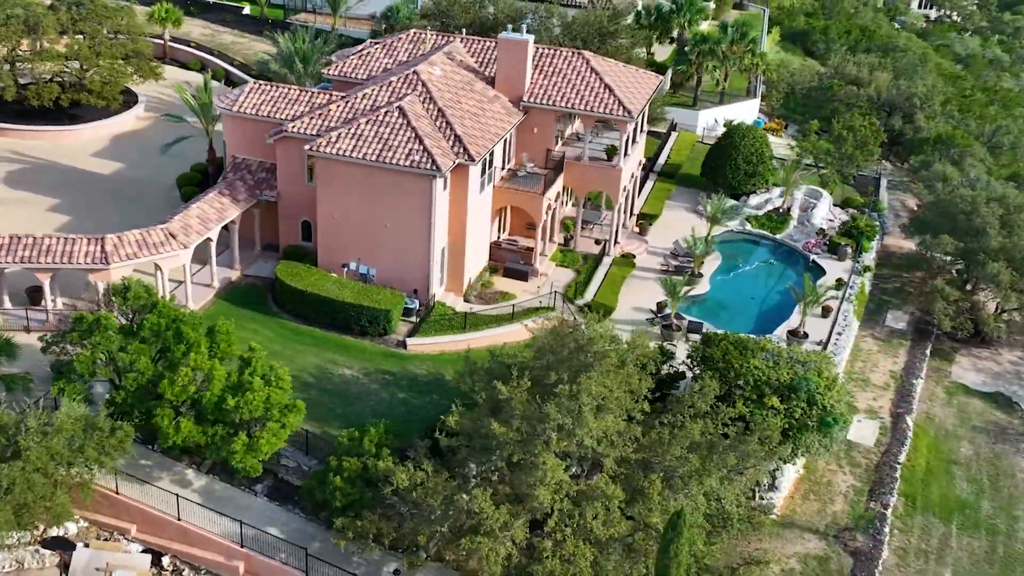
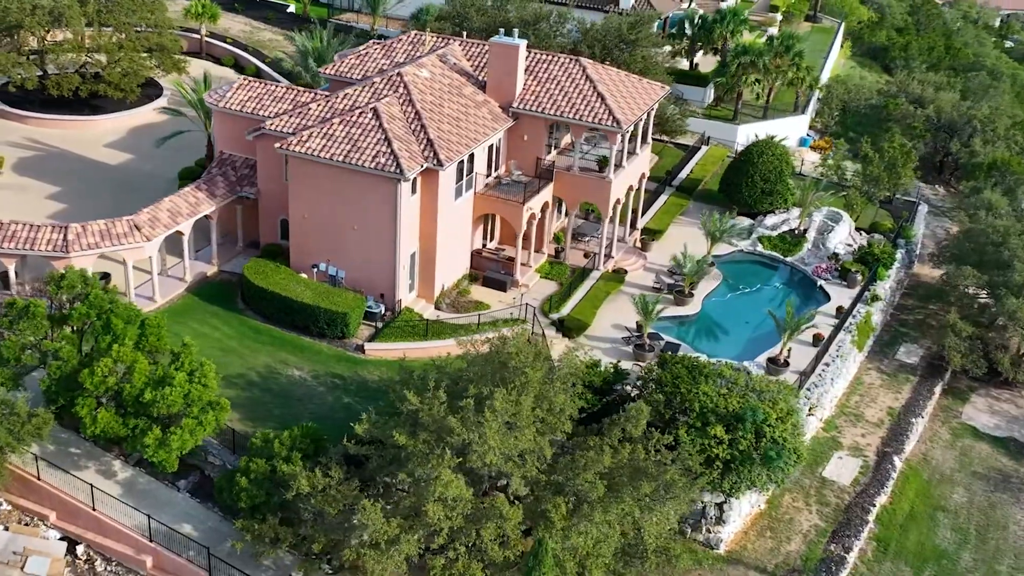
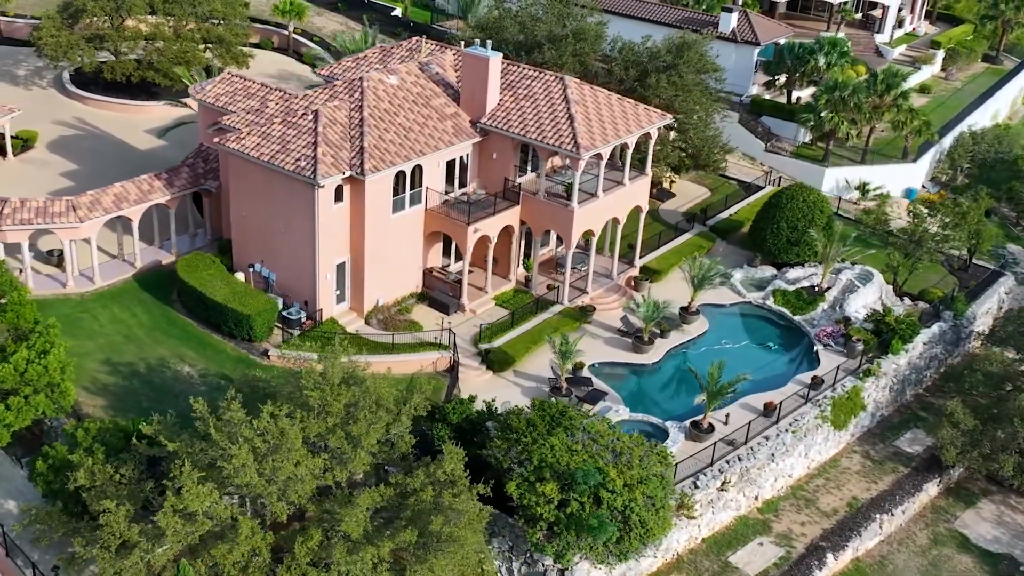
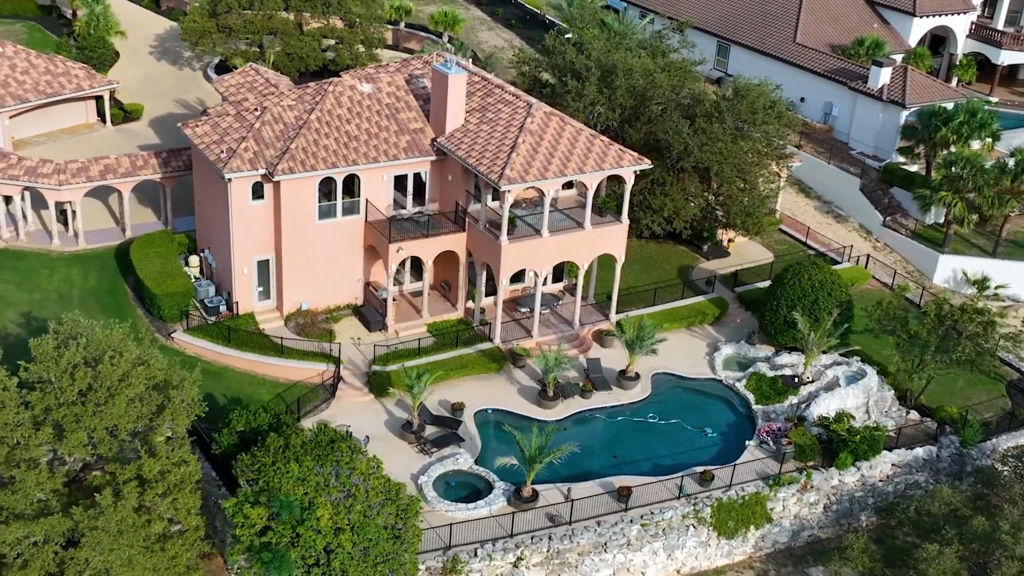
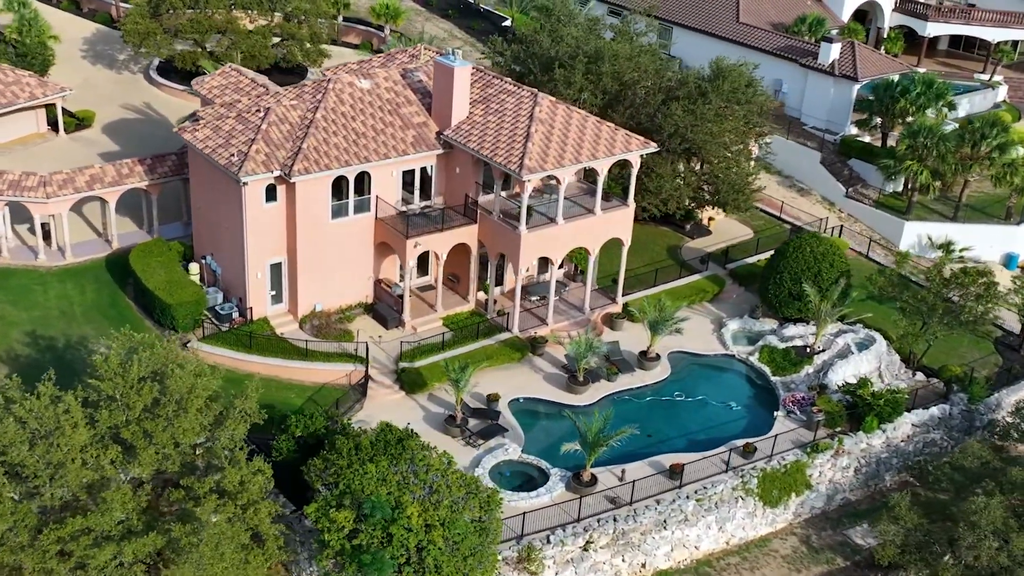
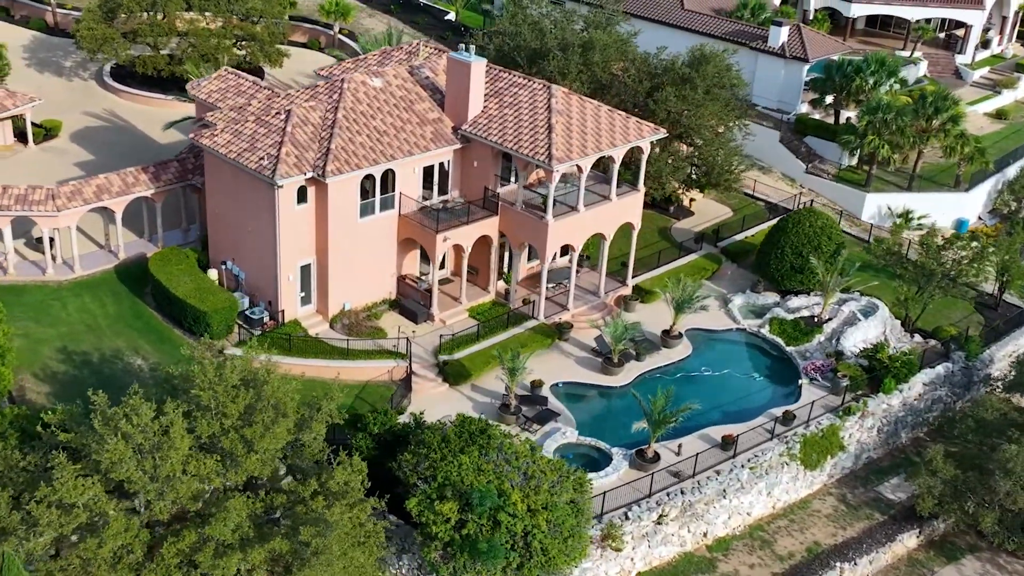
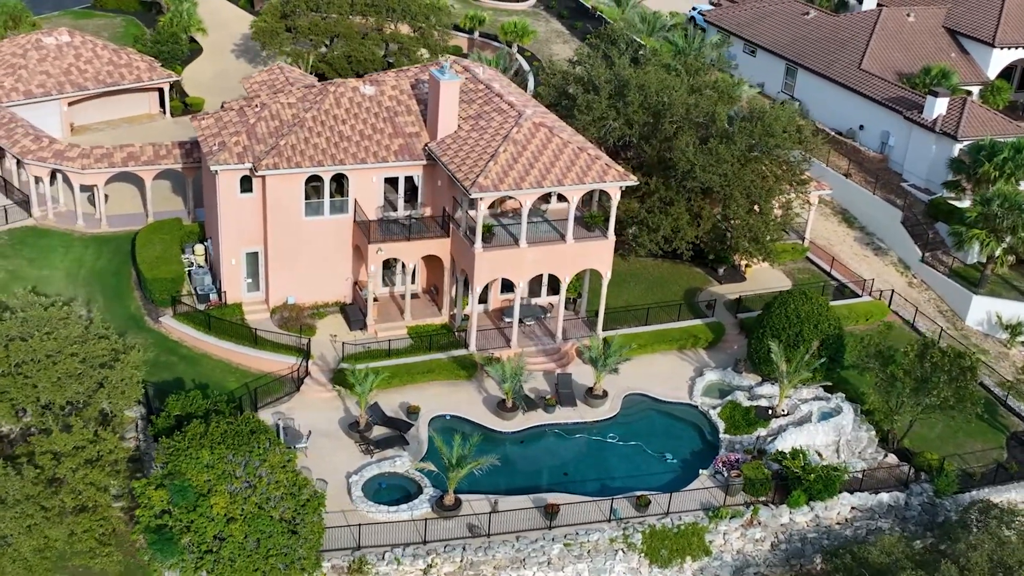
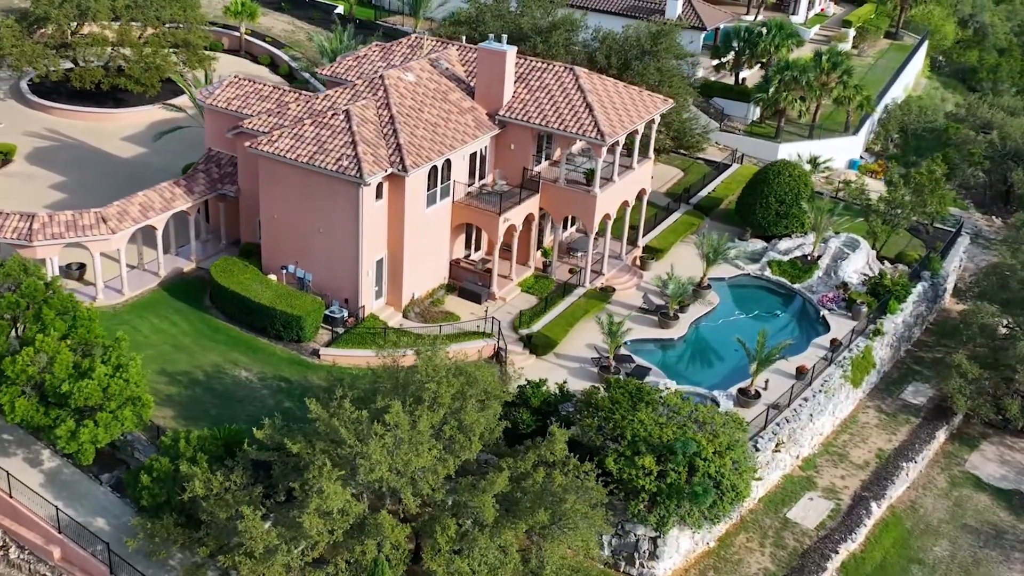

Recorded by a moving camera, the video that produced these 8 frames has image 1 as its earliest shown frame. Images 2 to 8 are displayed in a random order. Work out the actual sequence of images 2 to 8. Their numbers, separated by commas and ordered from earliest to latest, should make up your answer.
2, 8, 3, 6, 5, 4, 7
